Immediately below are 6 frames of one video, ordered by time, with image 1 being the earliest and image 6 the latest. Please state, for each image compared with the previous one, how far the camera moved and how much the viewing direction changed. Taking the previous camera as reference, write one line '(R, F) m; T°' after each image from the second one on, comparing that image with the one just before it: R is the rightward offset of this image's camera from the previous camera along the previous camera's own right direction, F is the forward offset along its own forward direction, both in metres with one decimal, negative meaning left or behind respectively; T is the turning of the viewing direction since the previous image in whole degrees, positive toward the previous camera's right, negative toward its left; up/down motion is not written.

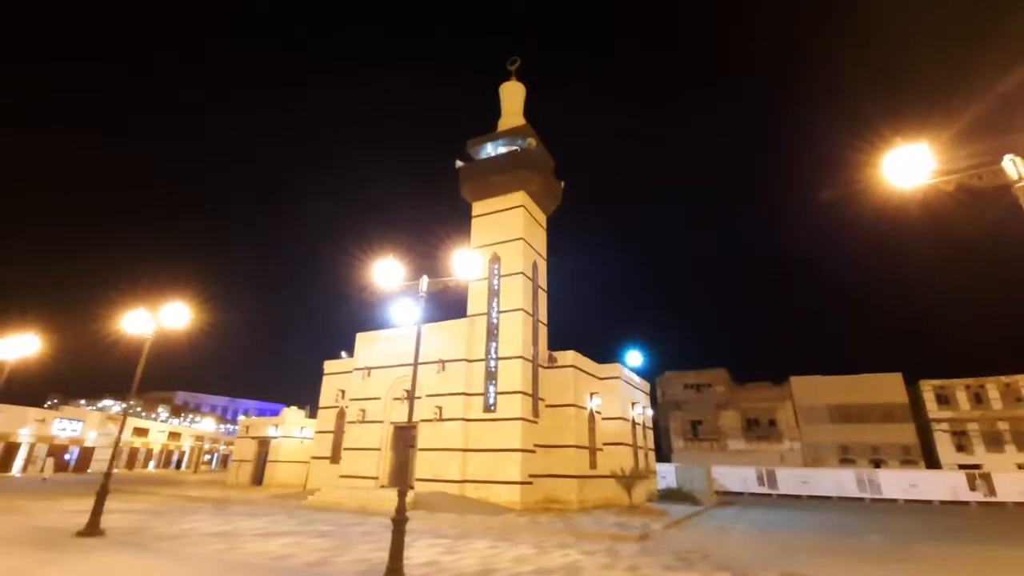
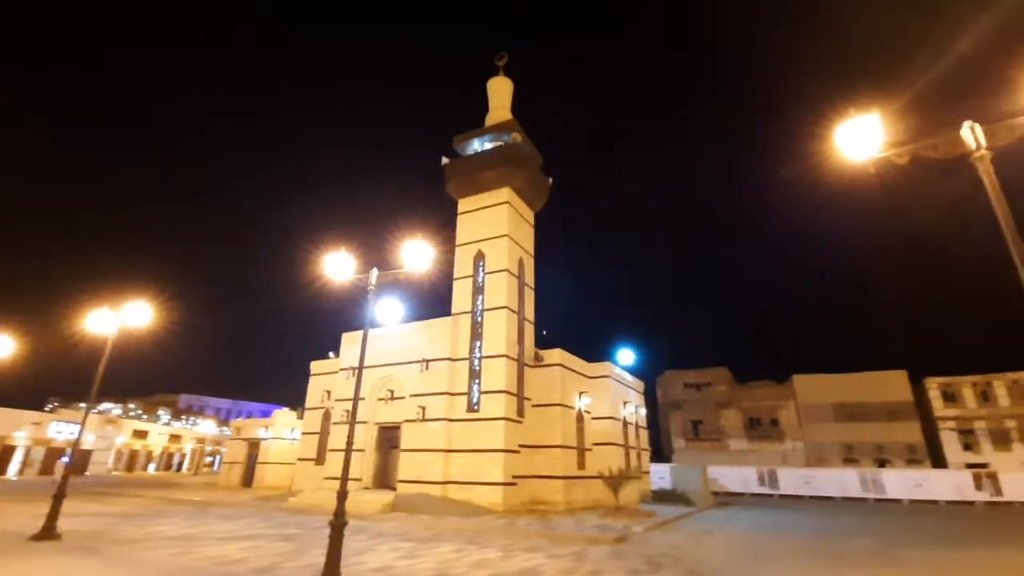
(+0.9, +0.4) m; -1°
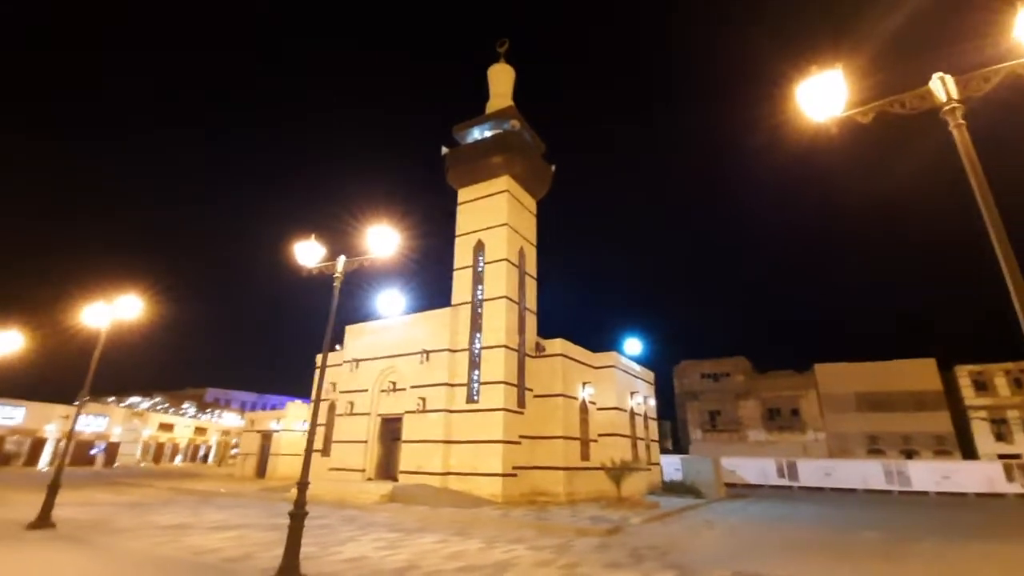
(+0.9, +0.3) m; -2°
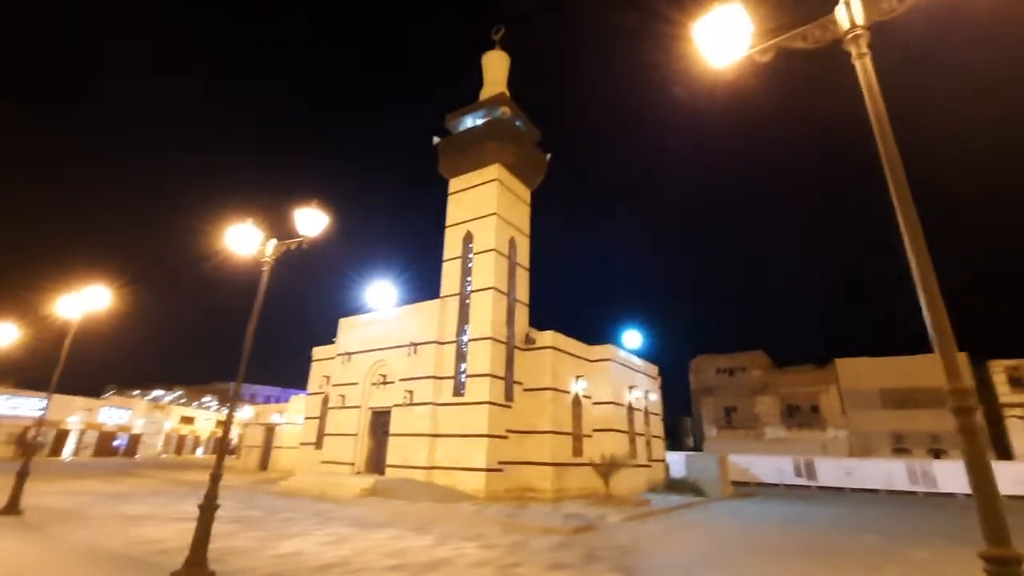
(+1.5, +0.5) m; -3°
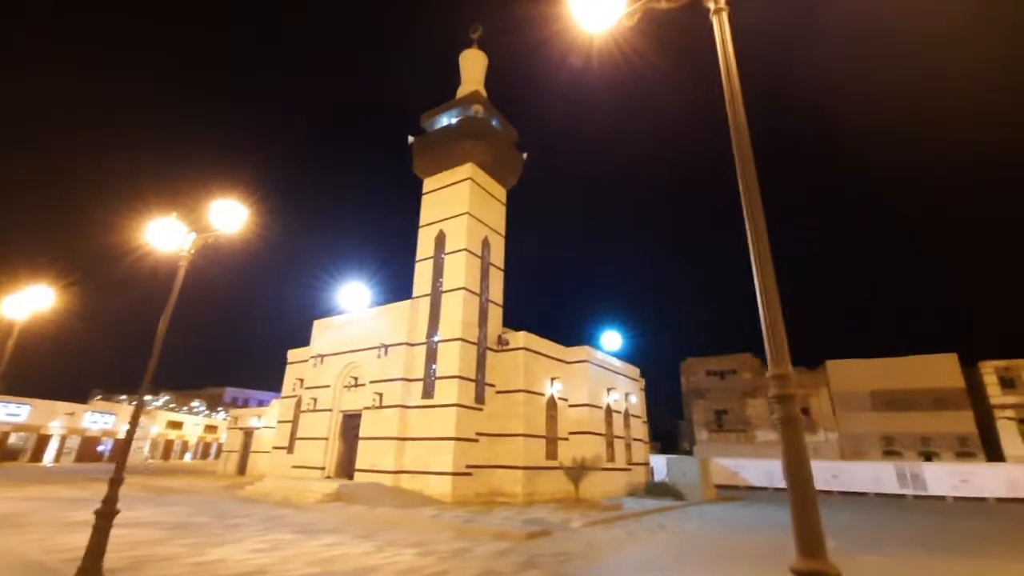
(+1.1, +0.3) m; 0°
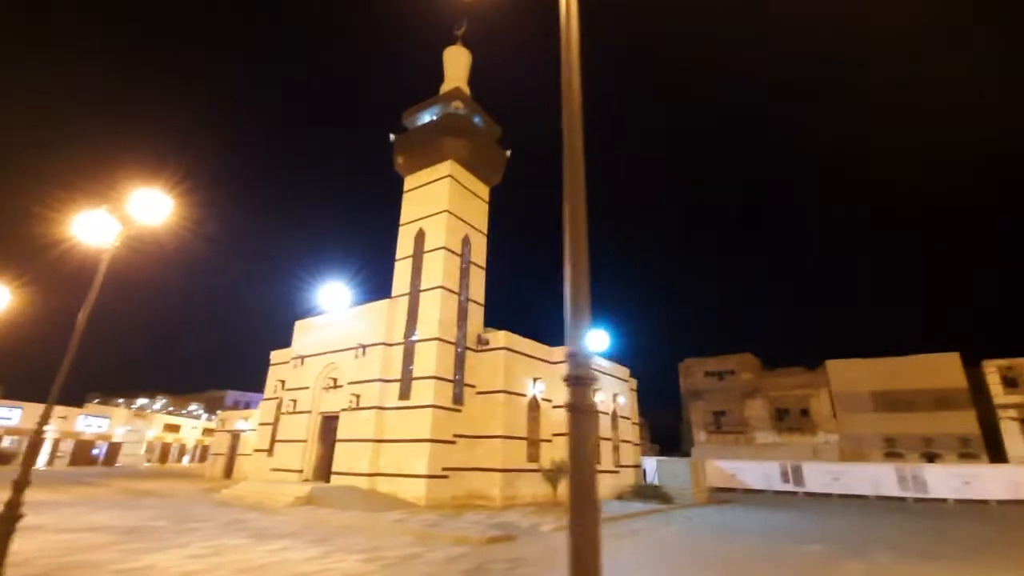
(+1.0, +0.4) m; -1°
